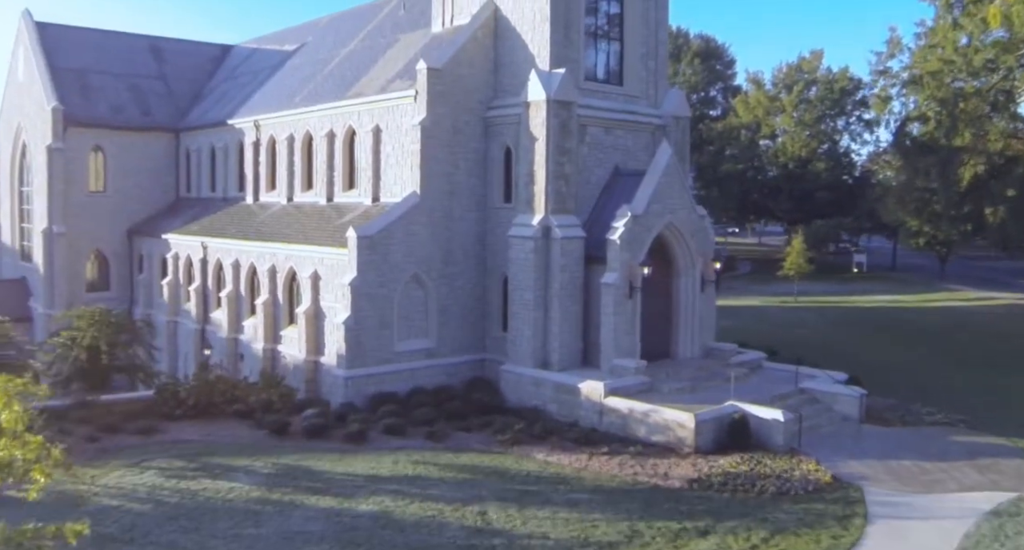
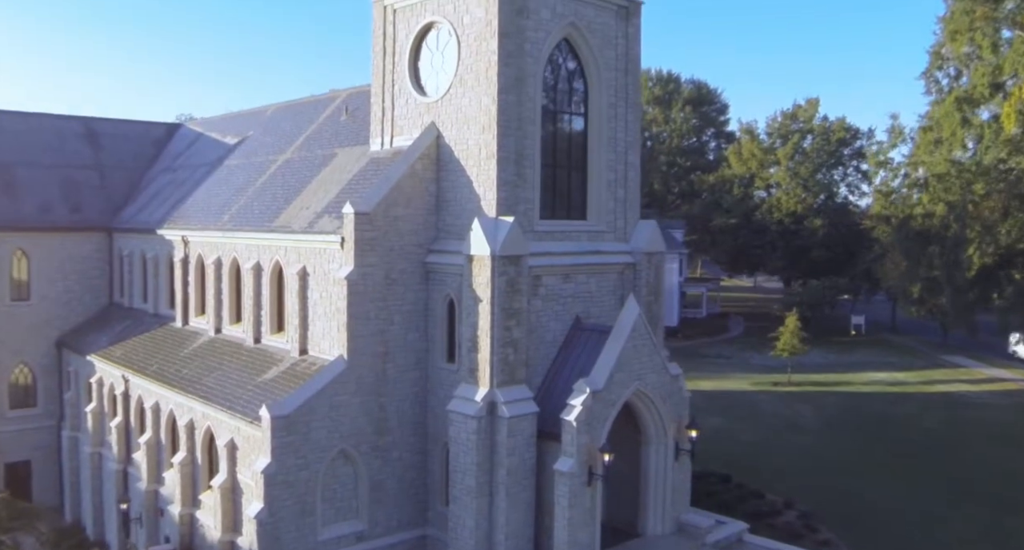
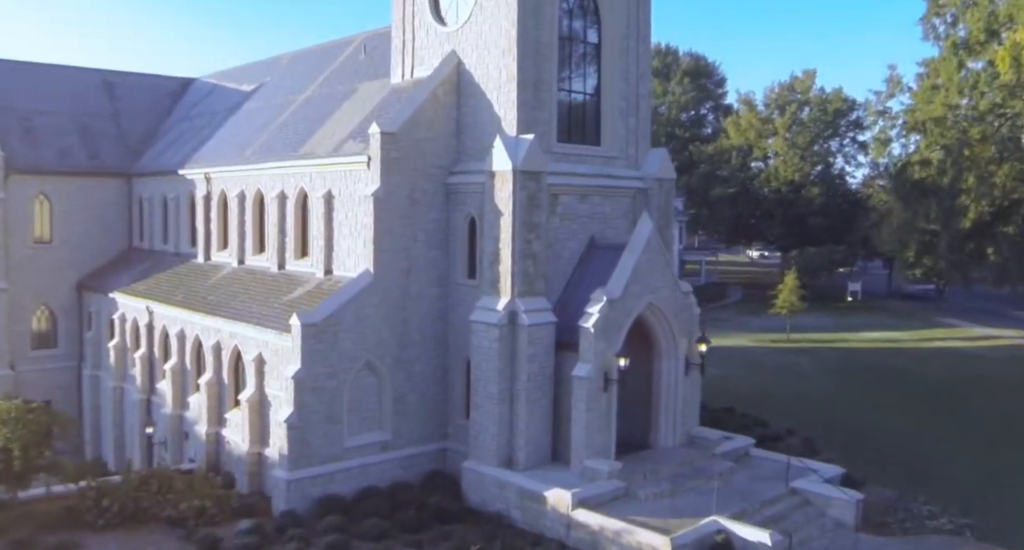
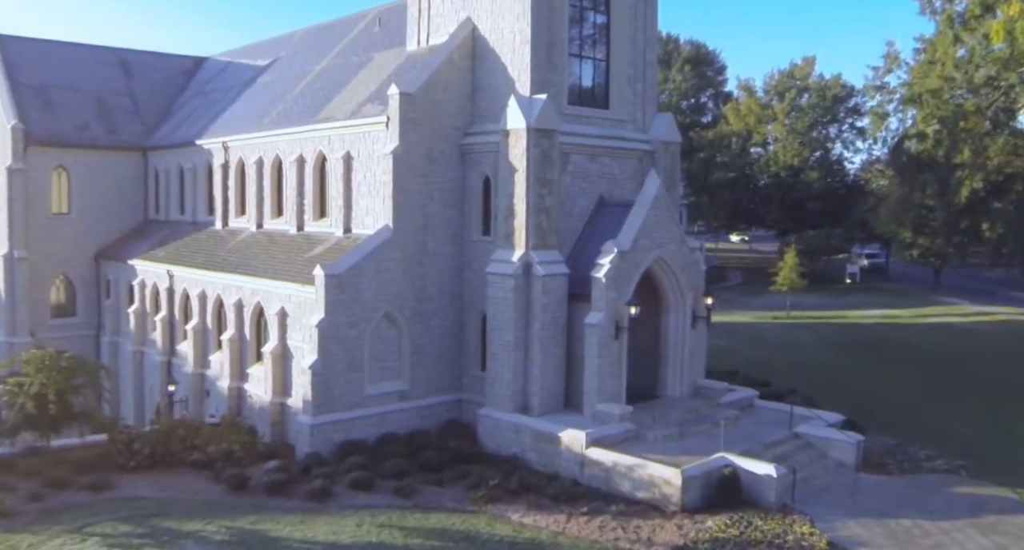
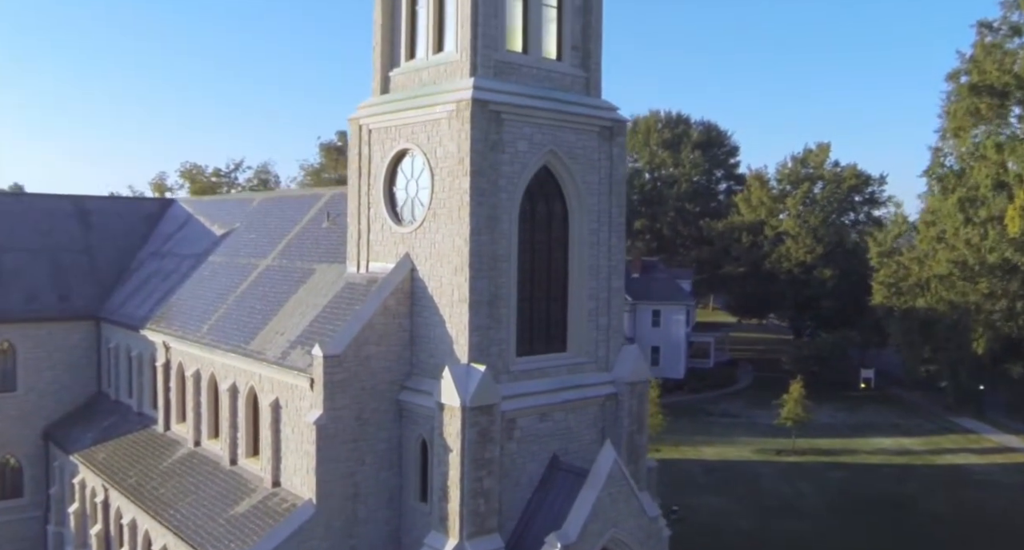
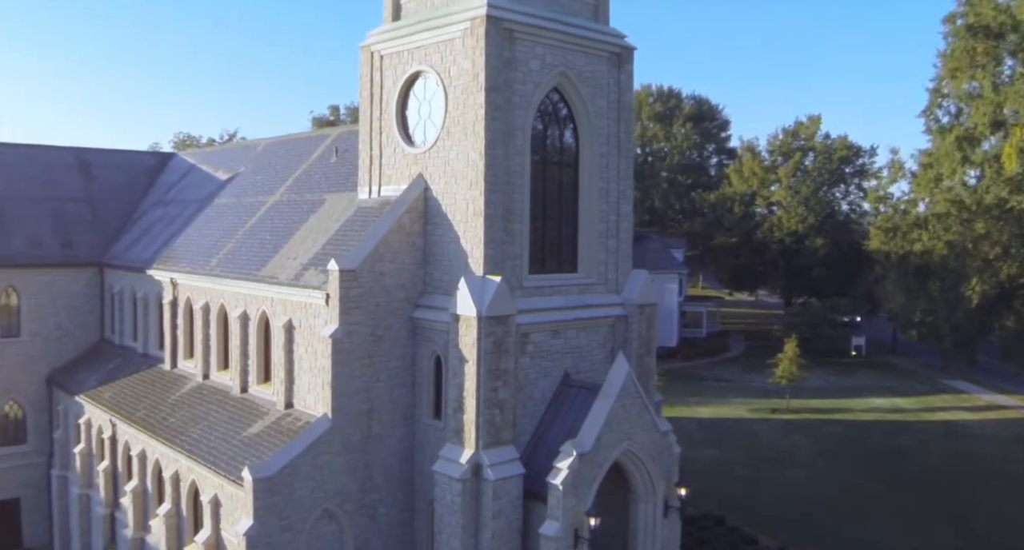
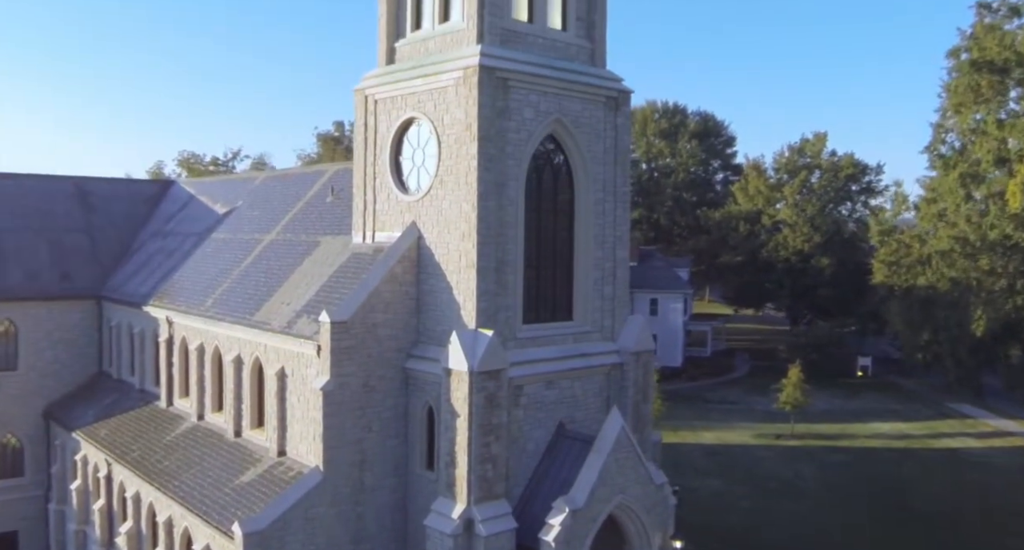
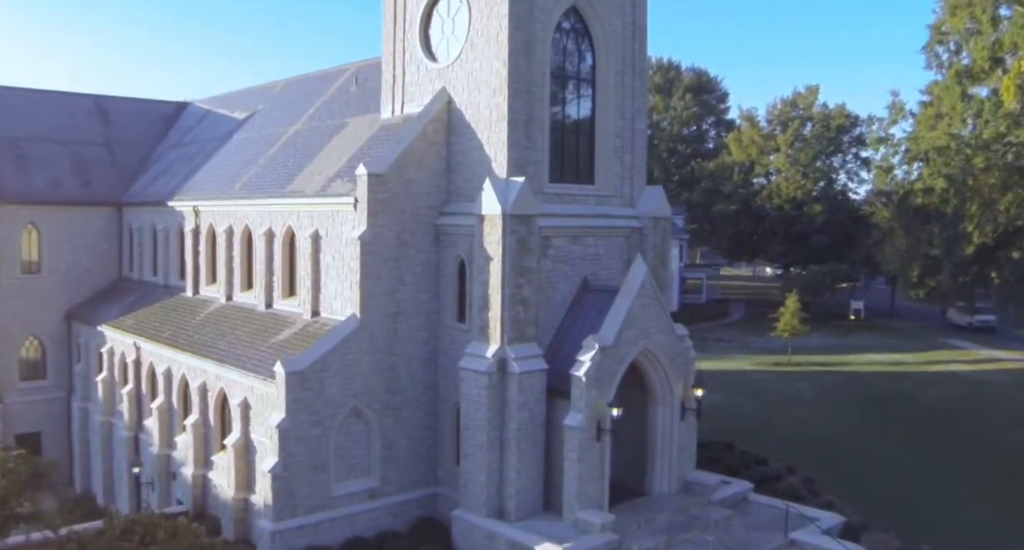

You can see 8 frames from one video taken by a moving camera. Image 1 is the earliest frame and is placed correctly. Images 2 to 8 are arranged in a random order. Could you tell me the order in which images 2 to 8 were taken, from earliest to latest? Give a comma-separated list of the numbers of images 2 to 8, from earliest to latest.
4, 3, 8, 2, 6, 7, 5
